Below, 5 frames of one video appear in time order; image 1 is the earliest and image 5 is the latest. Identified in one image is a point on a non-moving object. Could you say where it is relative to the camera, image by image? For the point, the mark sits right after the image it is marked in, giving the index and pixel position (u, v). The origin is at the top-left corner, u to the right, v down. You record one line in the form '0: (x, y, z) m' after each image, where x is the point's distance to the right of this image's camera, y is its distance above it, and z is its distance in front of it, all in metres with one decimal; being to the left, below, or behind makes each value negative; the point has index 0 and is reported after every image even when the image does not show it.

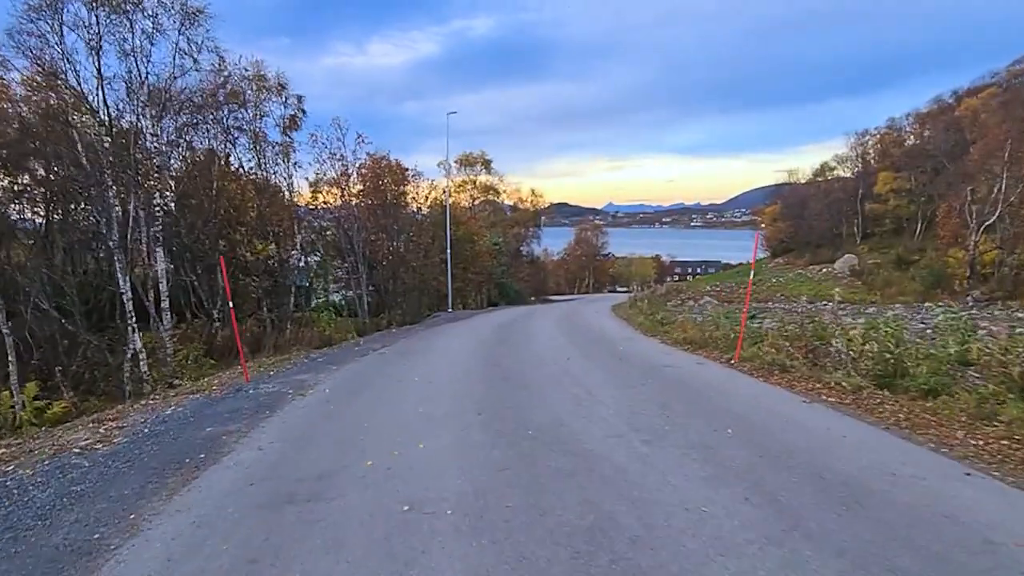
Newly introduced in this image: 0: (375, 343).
0: (-3.8, -1.5, +19.4) m
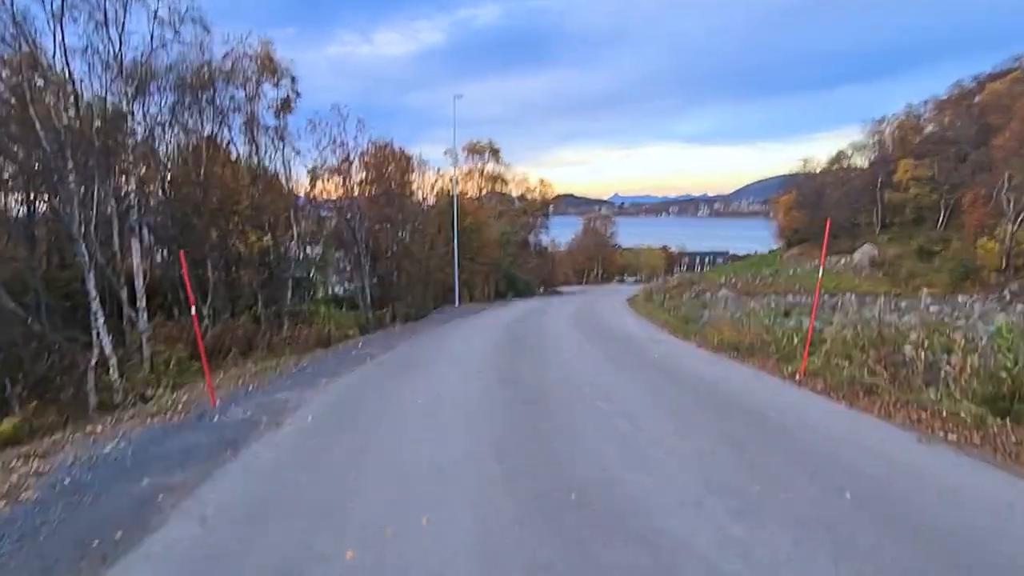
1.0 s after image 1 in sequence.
0: (-3.4, -1.4, +17.5) m
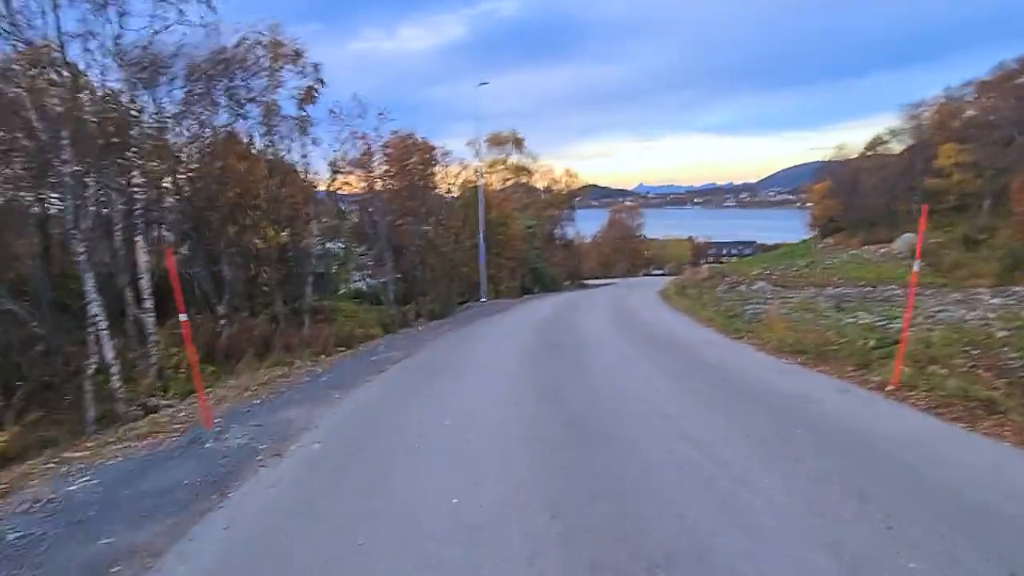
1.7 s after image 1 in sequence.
0: (-2.7, -1.3, +16.2) m
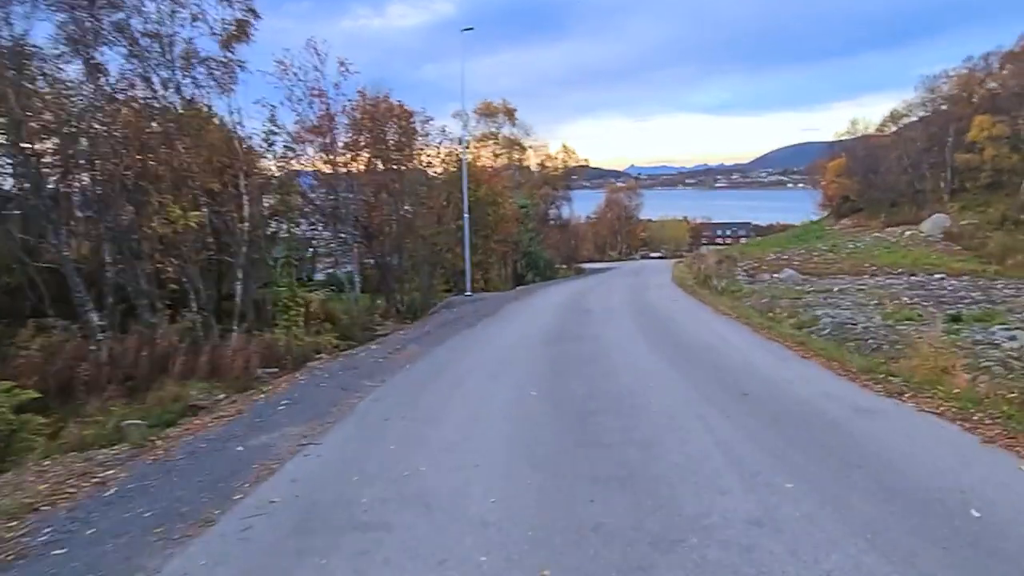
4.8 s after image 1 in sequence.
0: (-2.8, -1.5, +9.9) m
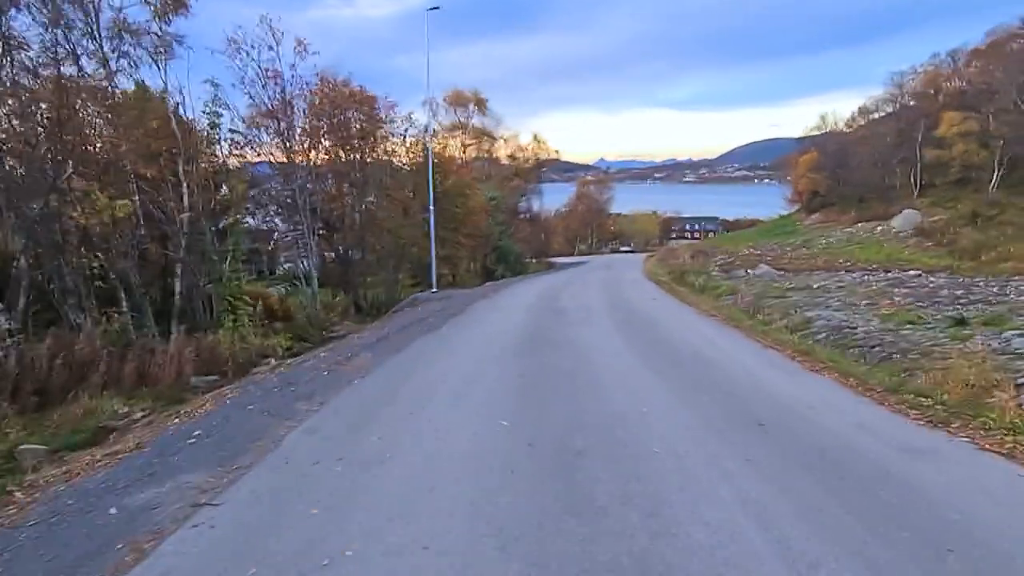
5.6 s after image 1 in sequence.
0: (-3.2, -1.6, +8.1) m
